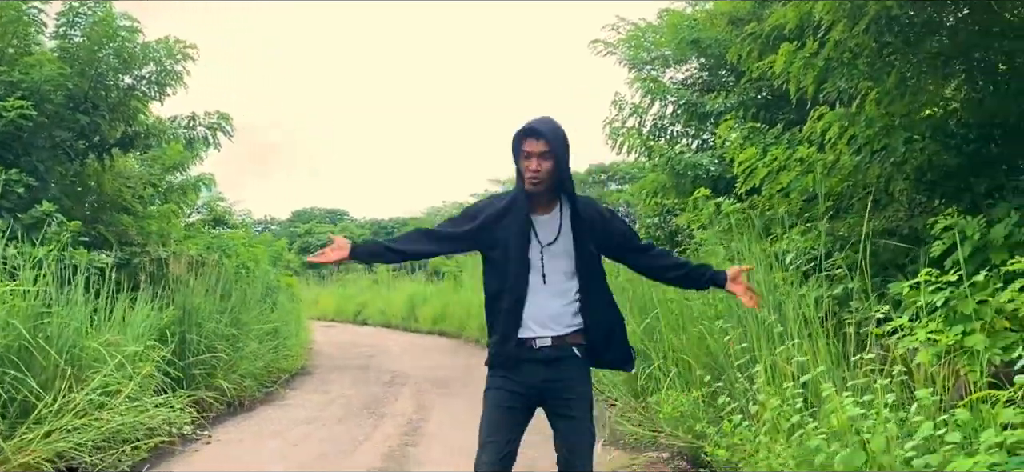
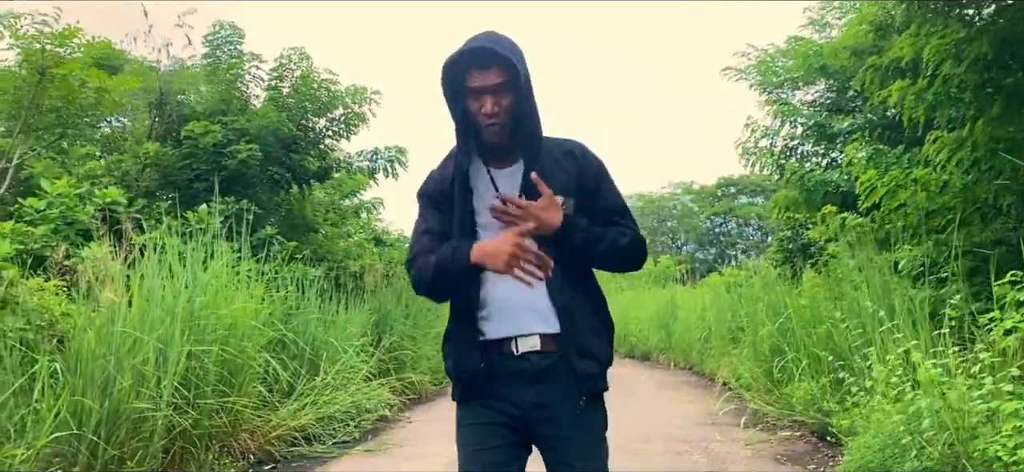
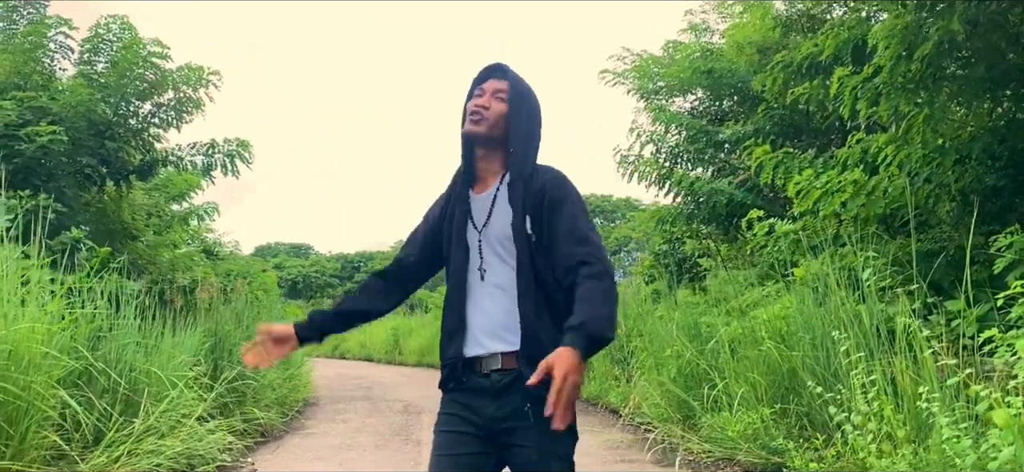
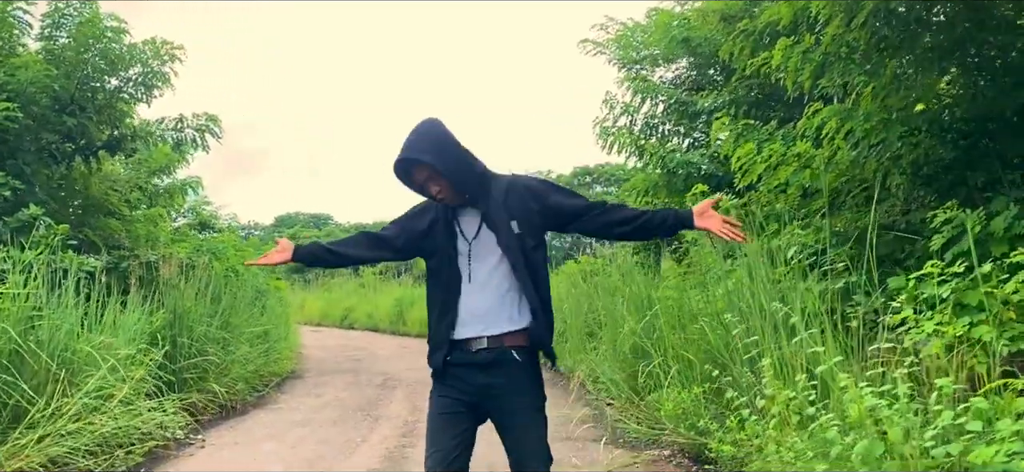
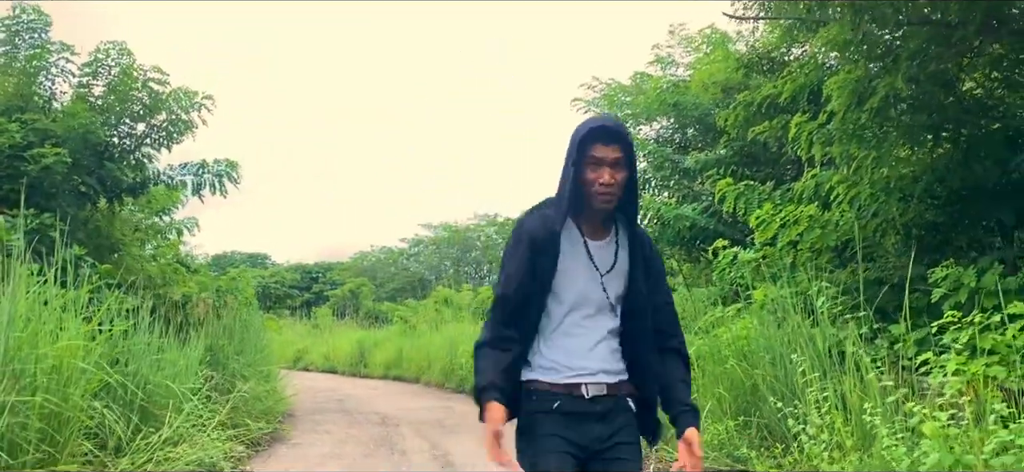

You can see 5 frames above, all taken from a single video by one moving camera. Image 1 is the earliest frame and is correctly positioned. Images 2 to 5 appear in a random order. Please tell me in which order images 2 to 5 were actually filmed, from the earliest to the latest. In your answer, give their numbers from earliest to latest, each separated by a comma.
4, 3, 5, 2
